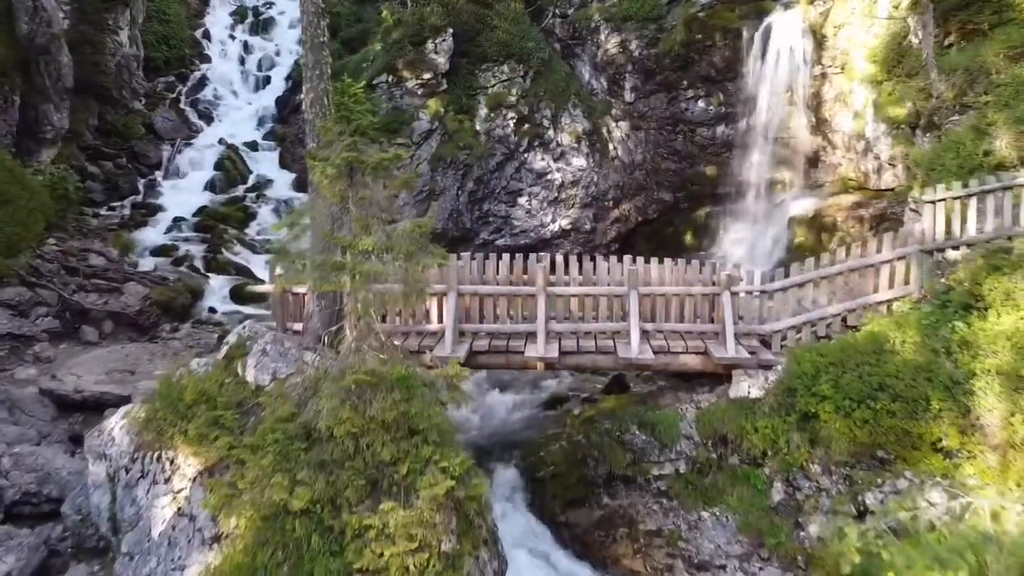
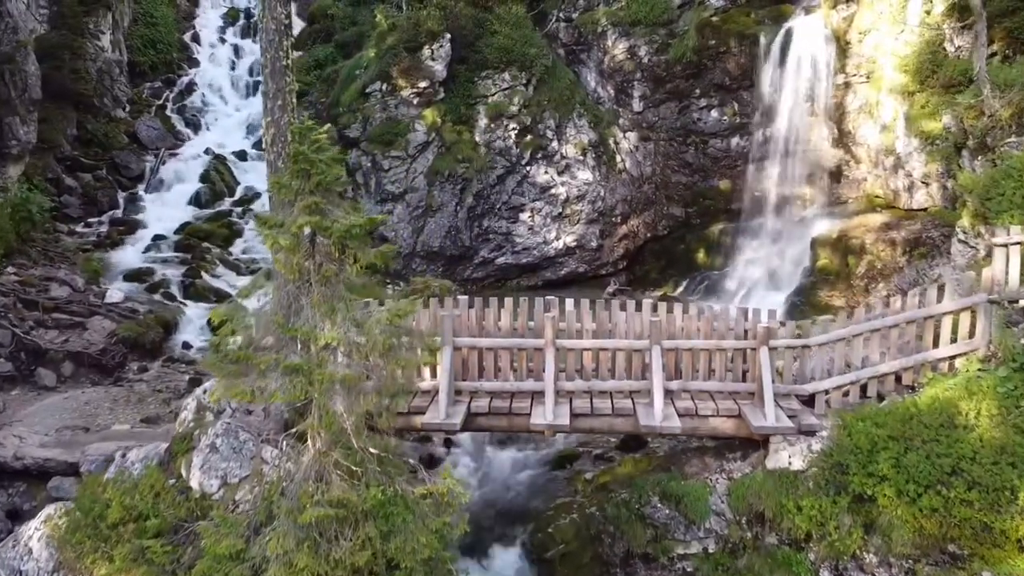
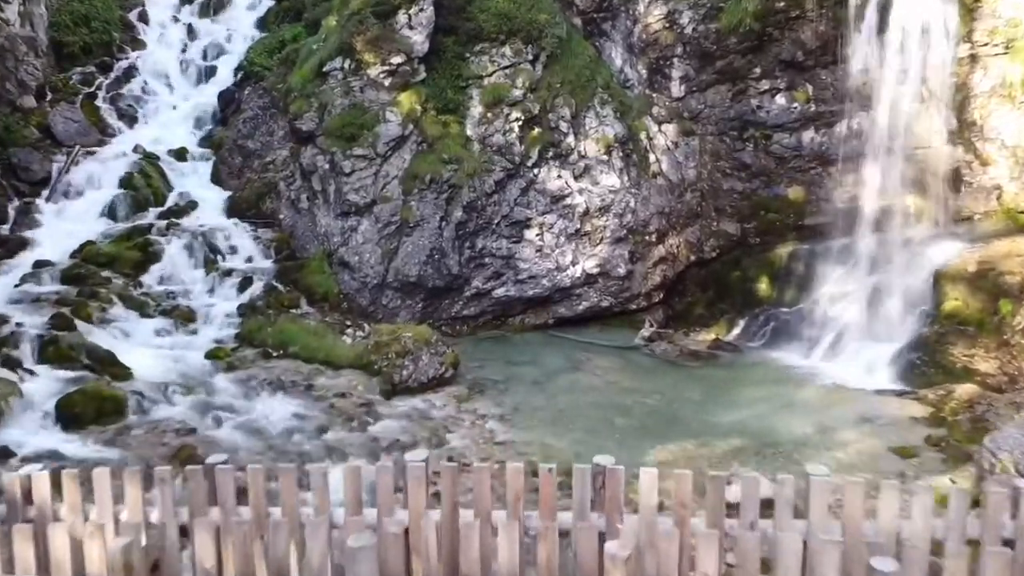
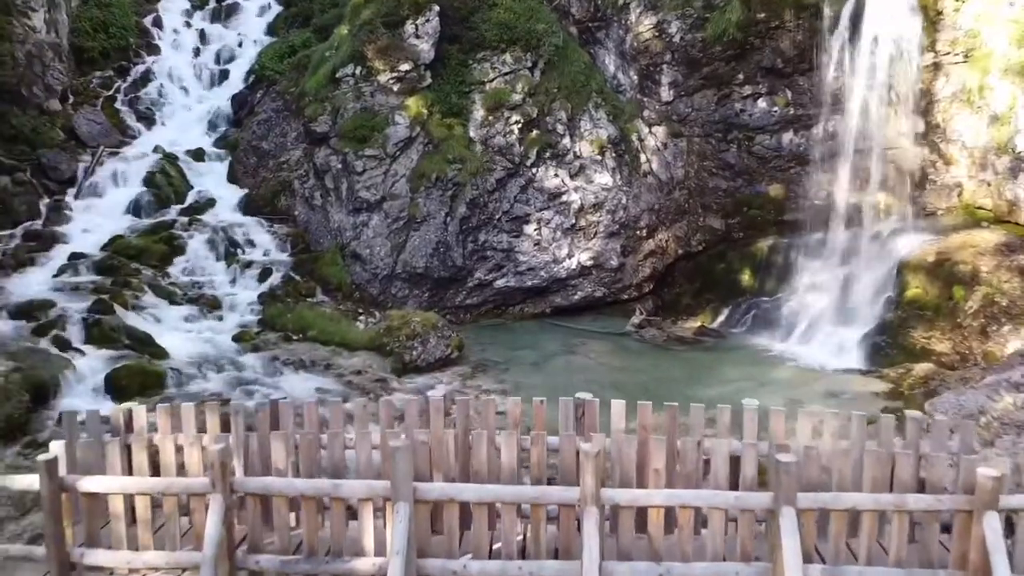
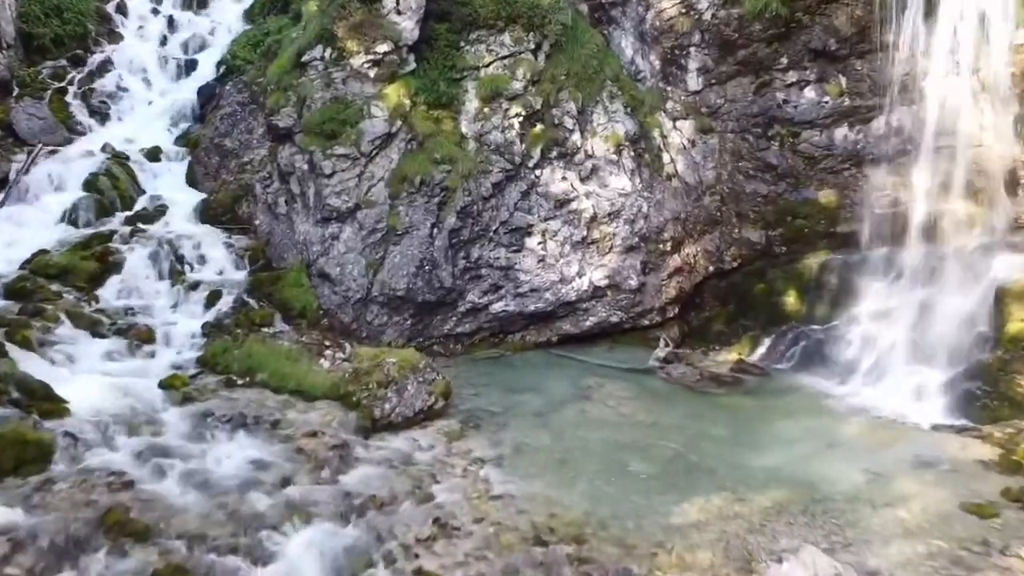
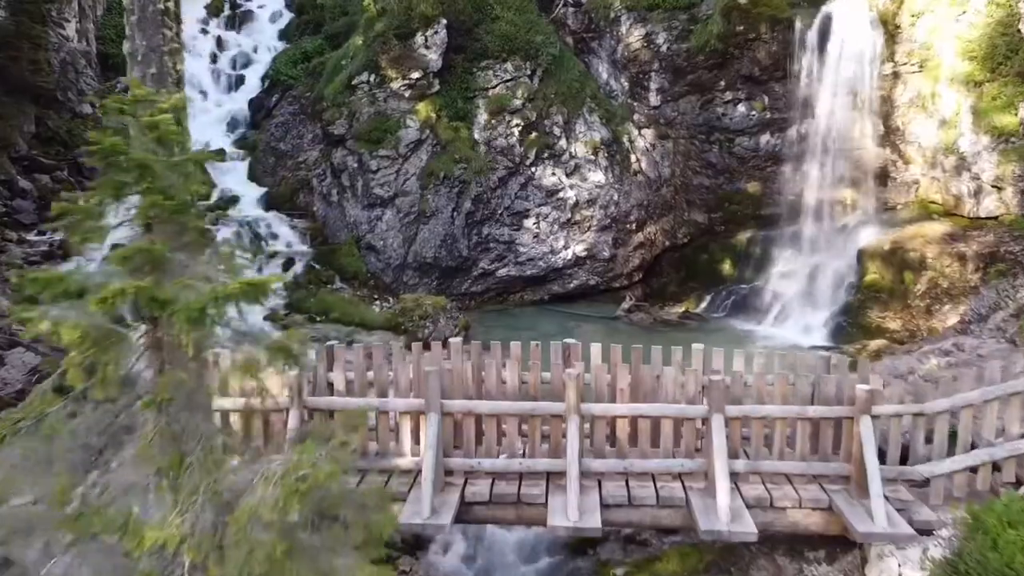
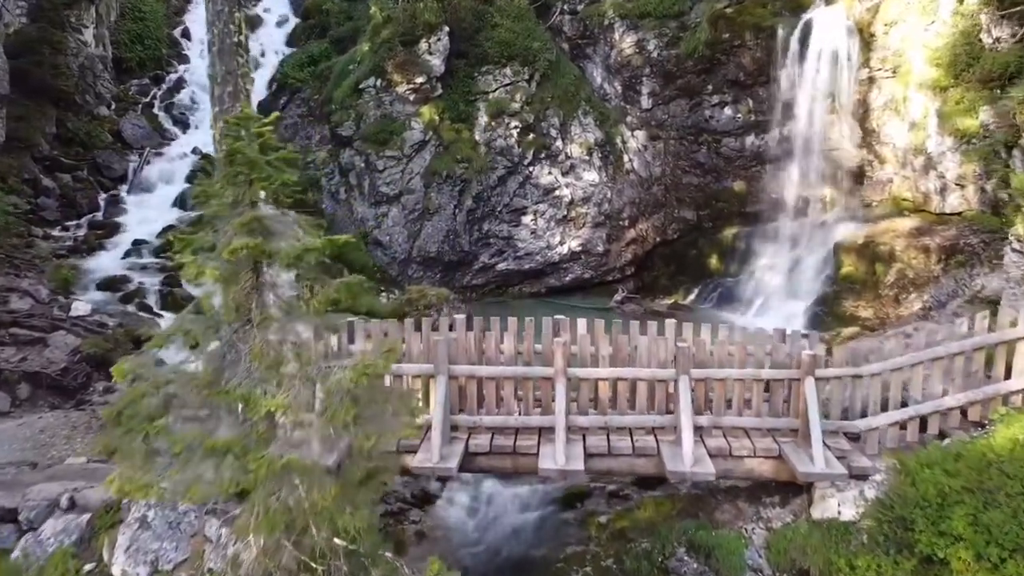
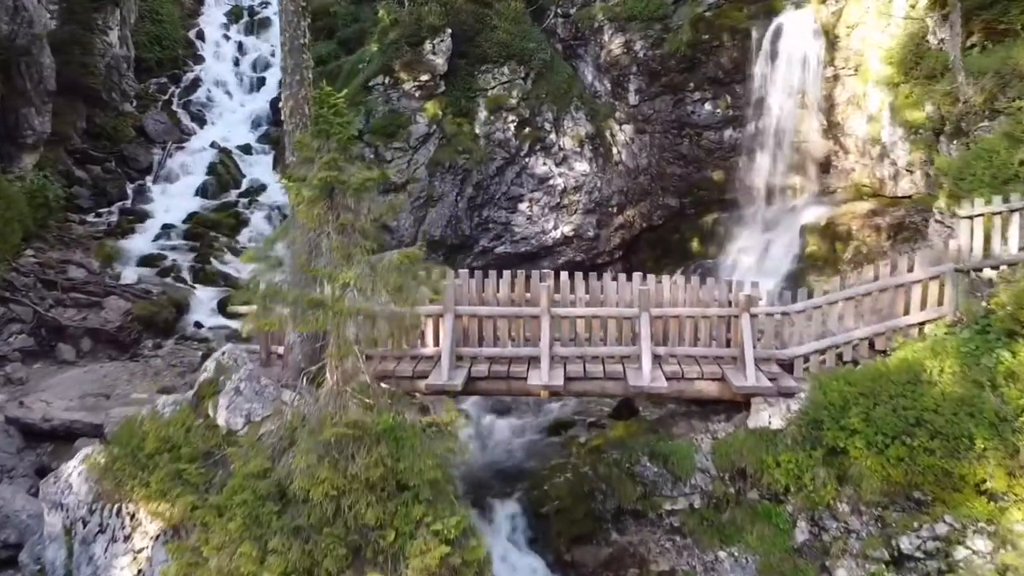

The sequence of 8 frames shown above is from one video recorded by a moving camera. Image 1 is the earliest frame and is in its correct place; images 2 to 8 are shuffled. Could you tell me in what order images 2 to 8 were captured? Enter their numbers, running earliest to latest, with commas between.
8, 2, 7, 6, 4, 3, 5
